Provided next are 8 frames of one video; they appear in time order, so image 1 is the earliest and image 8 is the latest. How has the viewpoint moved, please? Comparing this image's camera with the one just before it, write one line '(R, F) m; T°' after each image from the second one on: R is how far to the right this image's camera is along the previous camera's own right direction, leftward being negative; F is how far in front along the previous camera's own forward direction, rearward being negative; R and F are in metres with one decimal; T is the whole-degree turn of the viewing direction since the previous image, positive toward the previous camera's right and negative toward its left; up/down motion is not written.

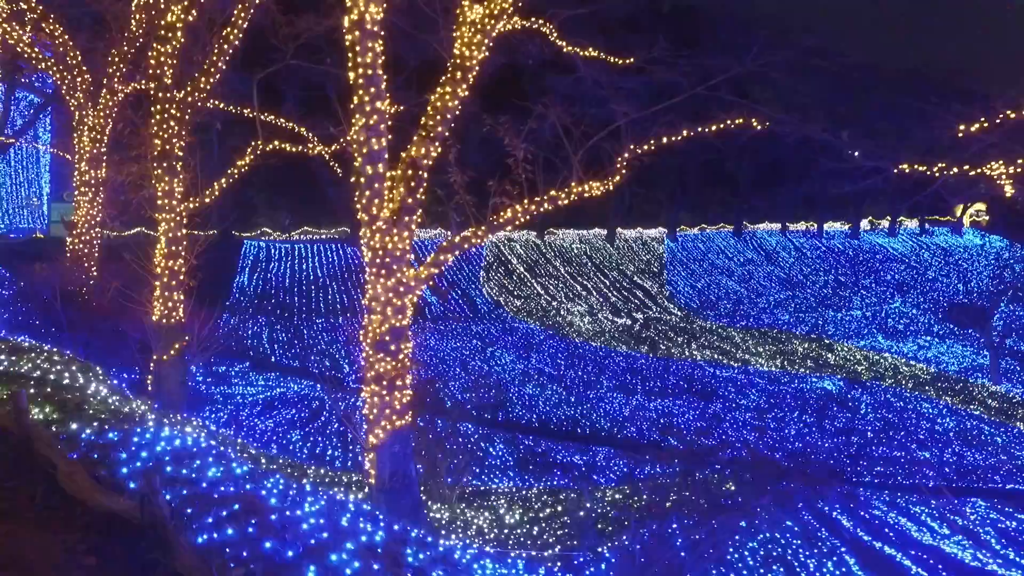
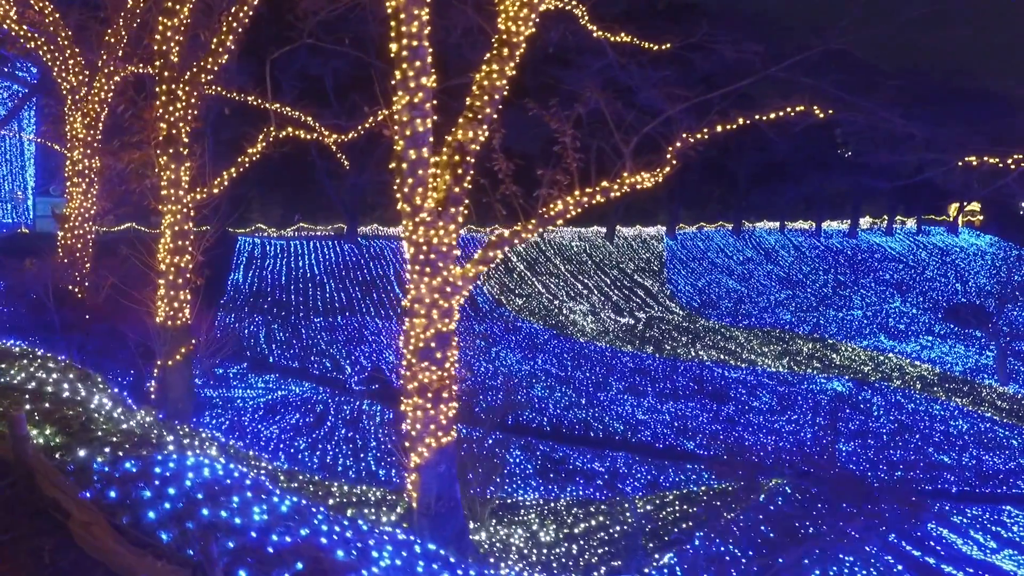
(-0.4, +0.6) m; +1°
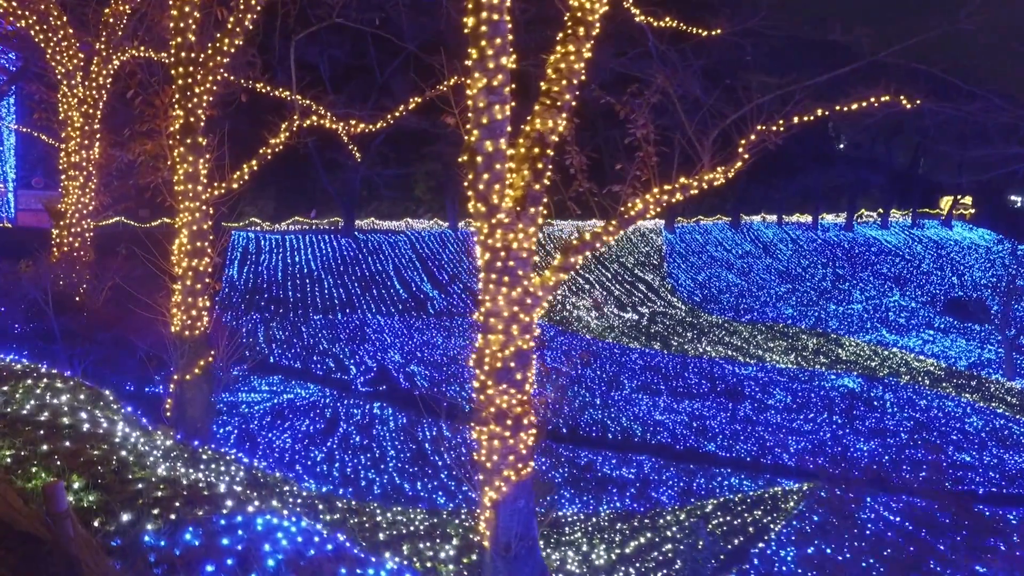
(-0.5, +0.6) m; +1°
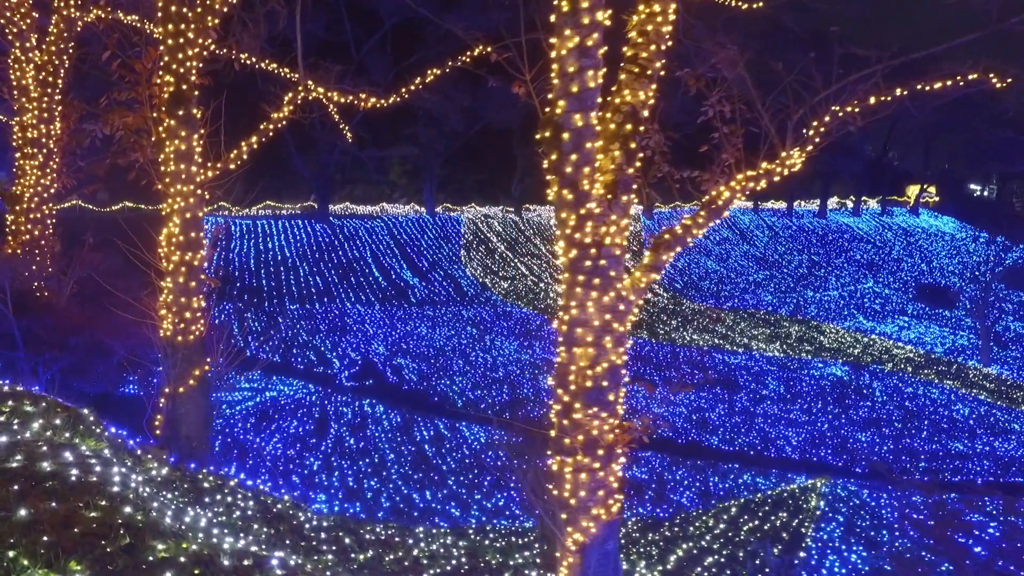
(-0.5, +0.7) m; +2°
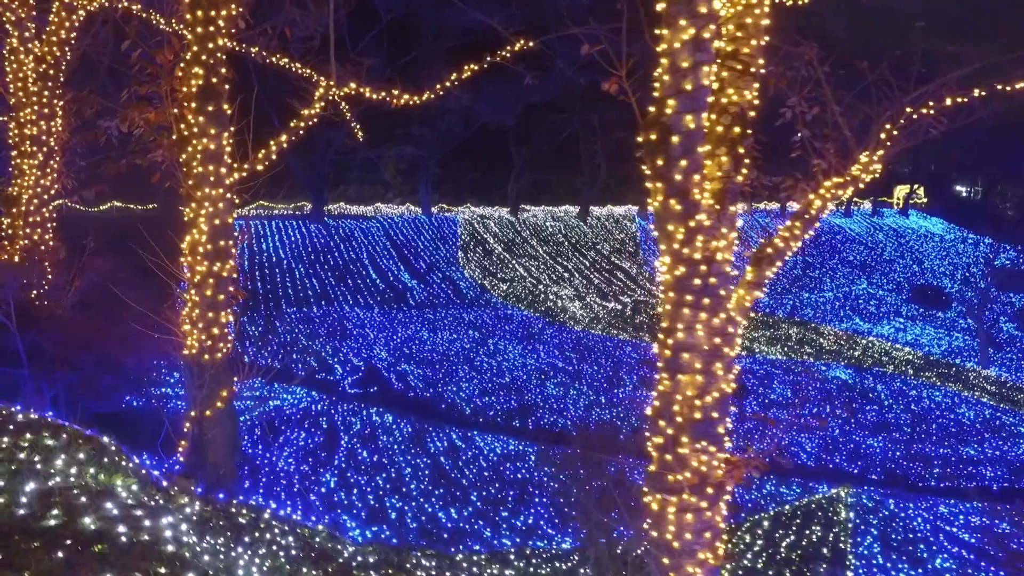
(-0.4, +0.4) m; +1°
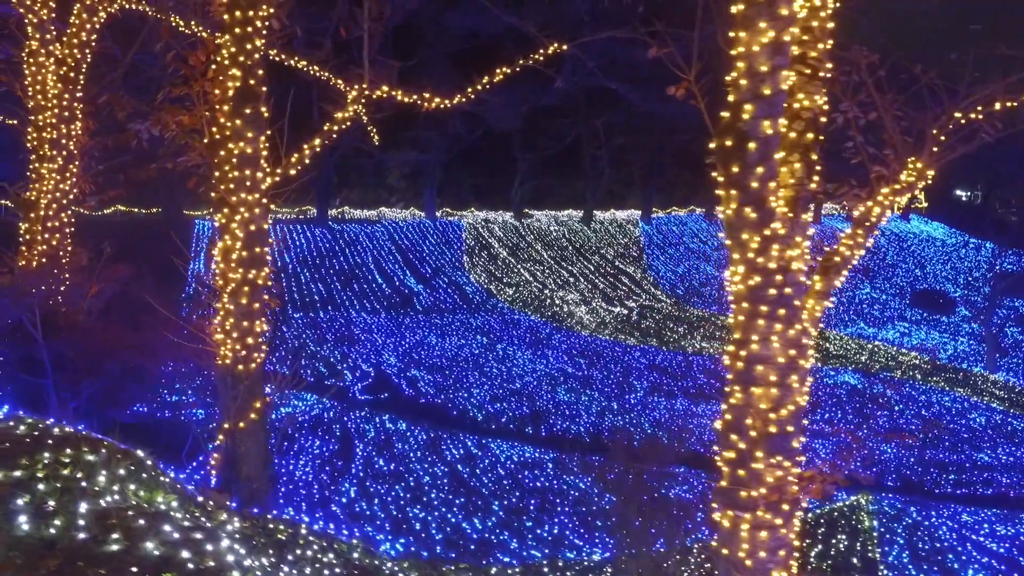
(-0.2, +0.1) m; 0°
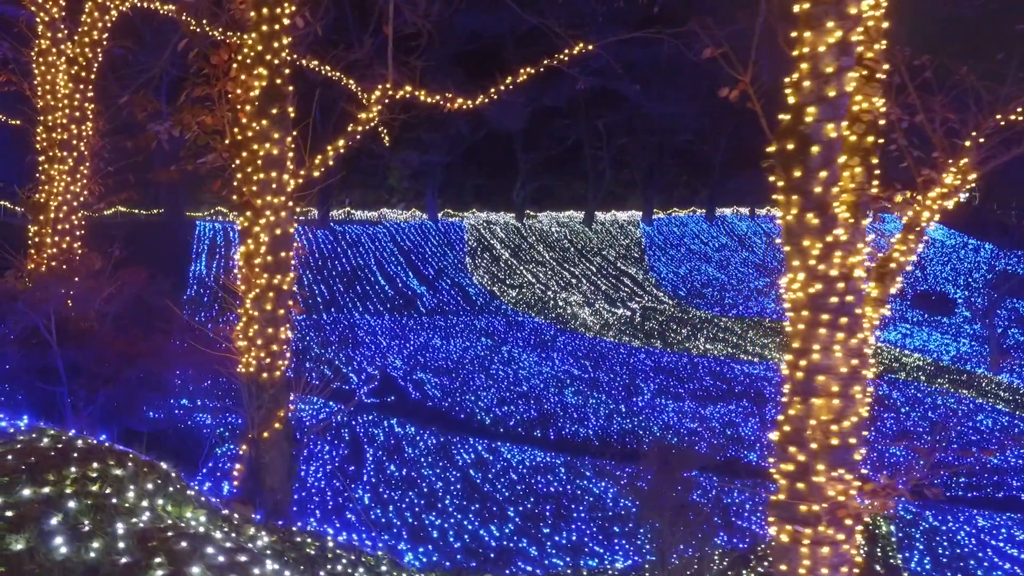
(-0.2, +0.1) m; 0°
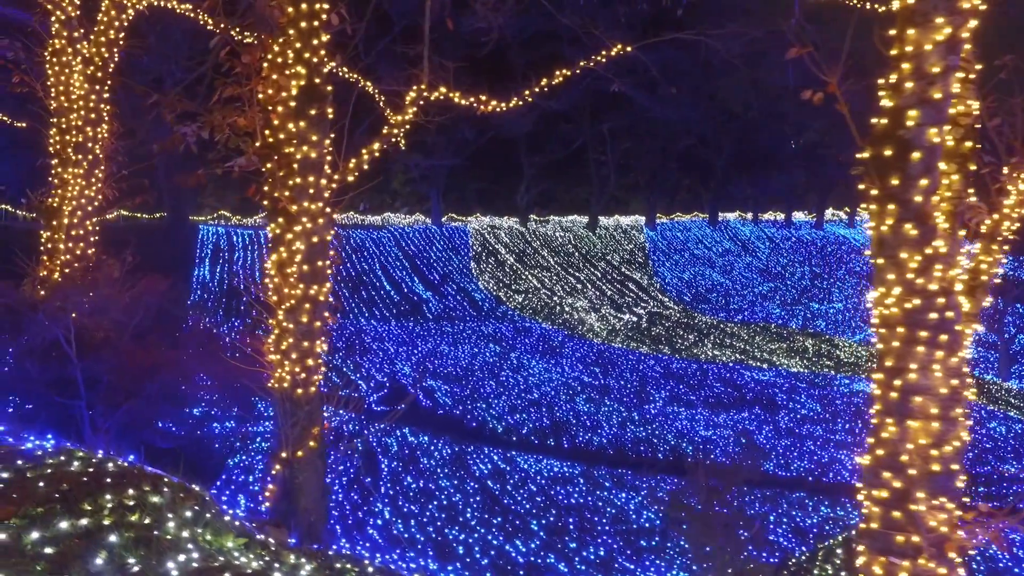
(-0.2, +0.2) m; 0°
